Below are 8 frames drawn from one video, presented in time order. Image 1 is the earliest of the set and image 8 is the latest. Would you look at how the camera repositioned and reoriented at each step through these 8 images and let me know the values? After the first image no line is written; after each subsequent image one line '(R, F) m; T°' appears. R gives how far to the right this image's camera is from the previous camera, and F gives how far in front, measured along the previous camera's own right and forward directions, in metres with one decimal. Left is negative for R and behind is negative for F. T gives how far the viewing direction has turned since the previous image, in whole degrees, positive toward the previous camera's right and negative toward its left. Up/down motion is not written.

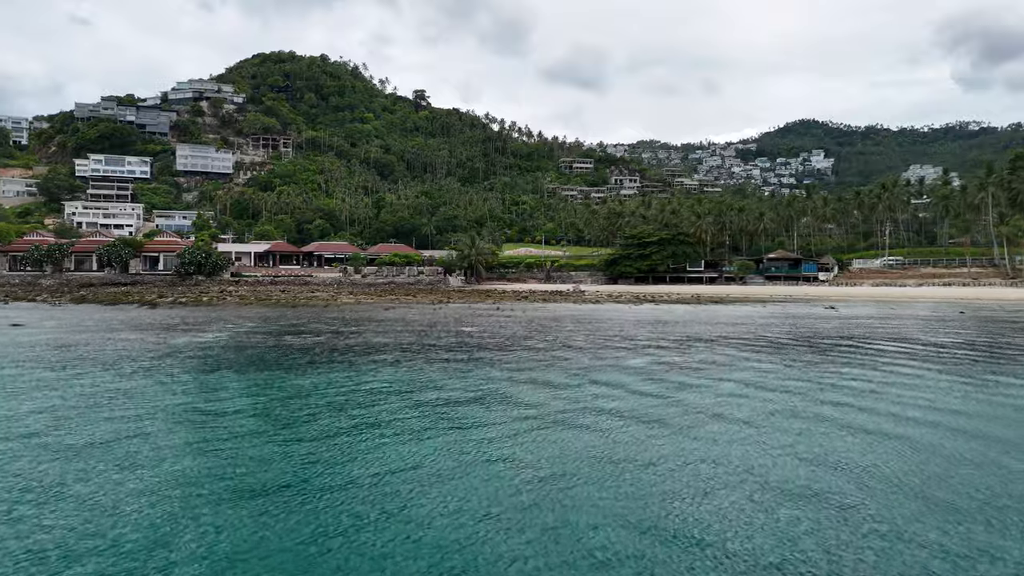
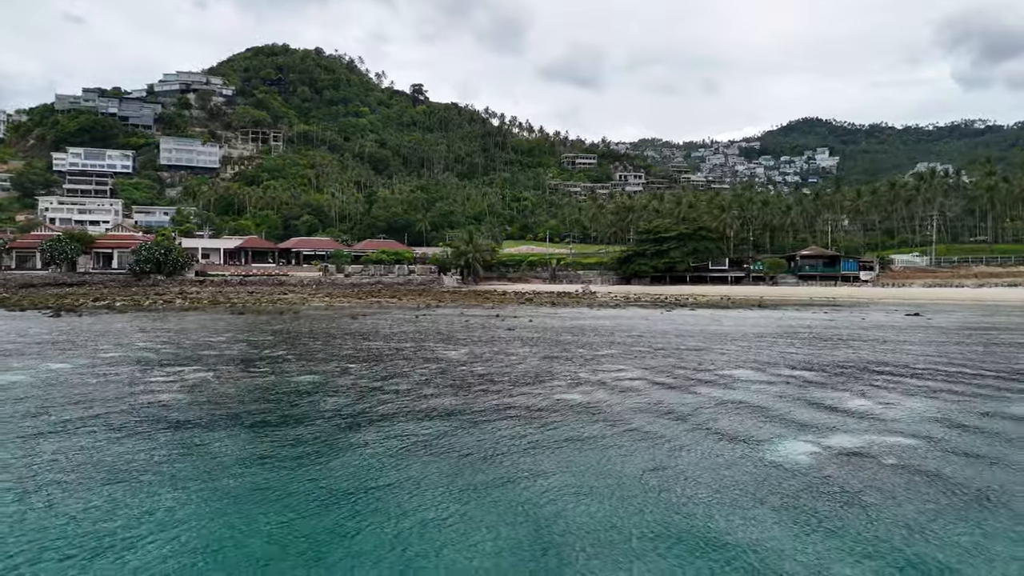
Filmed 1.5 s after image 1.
(-0.1, +10.2) m; 0°
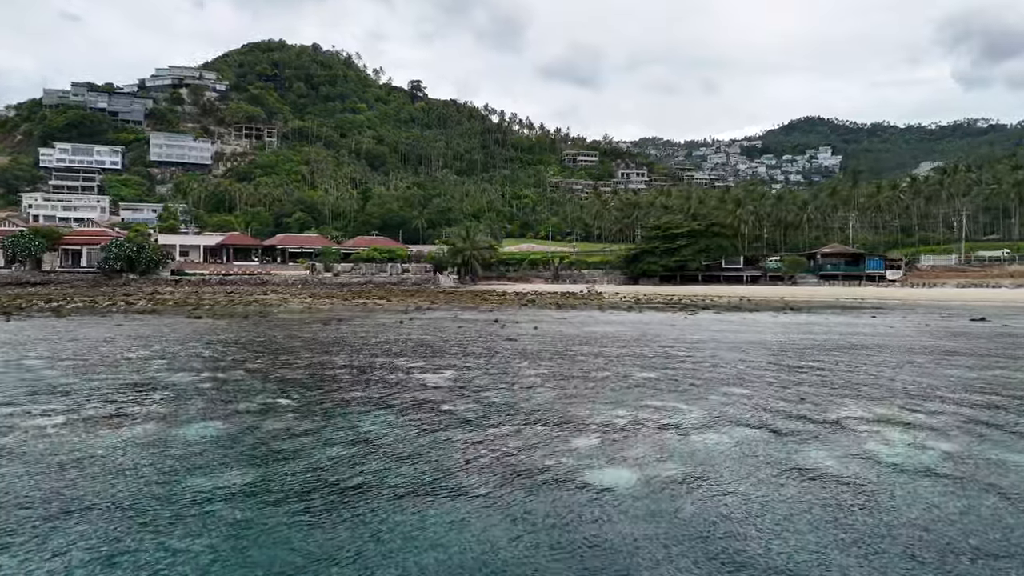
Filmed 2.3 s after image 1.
(-0.1, +5.5) m; 0°
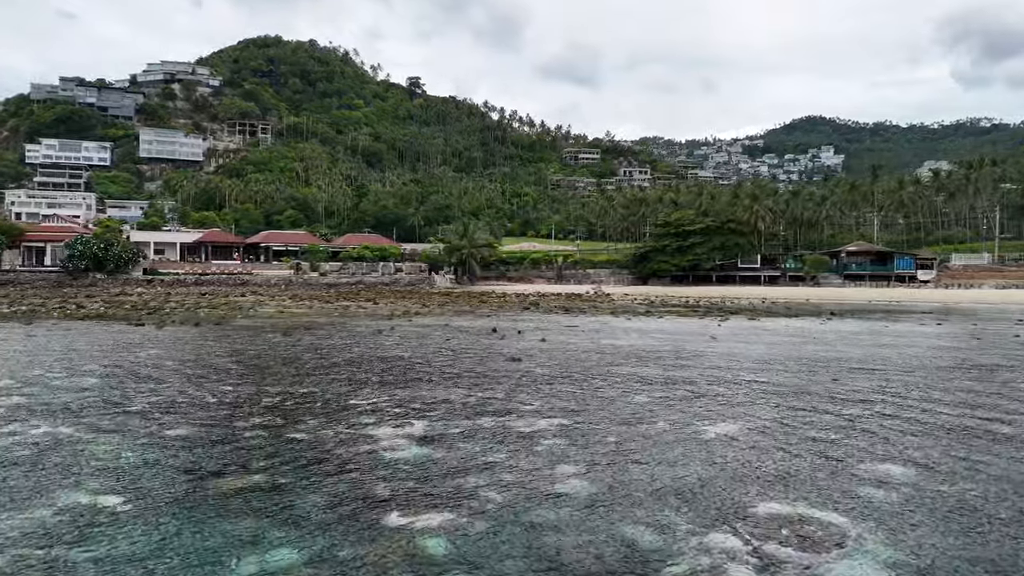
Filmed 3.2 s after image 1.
(-0.1, +5.5) m; 0°
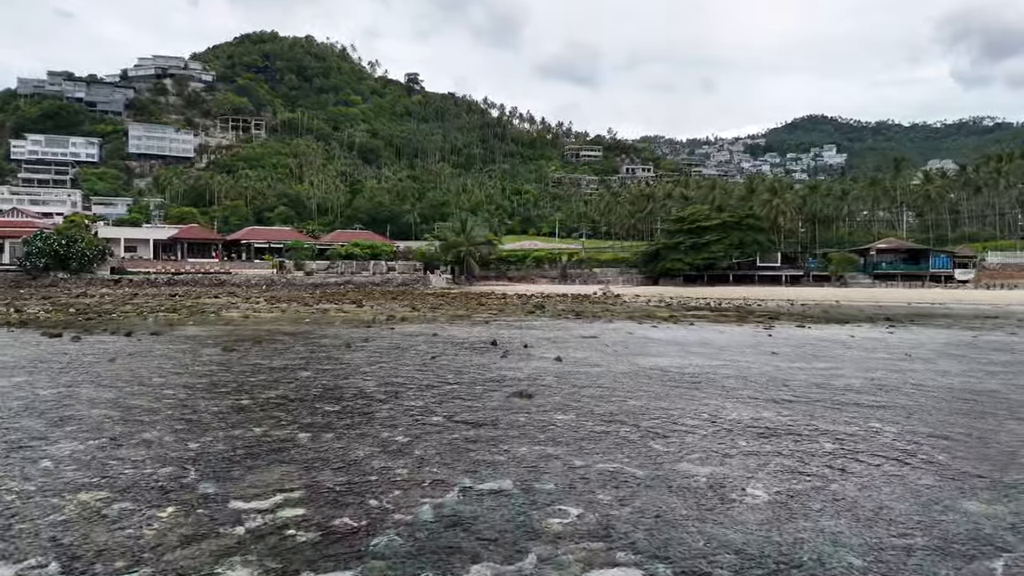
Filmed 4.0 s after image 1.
(-0.1, +5.5) m; 0°
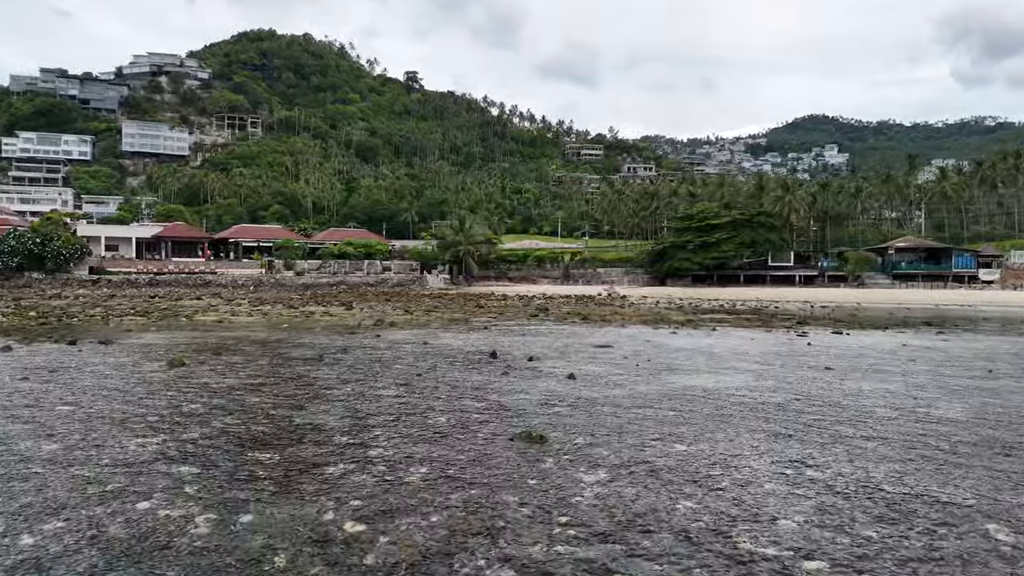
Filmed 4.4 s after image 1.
(0.0, +3.2) m; 0°
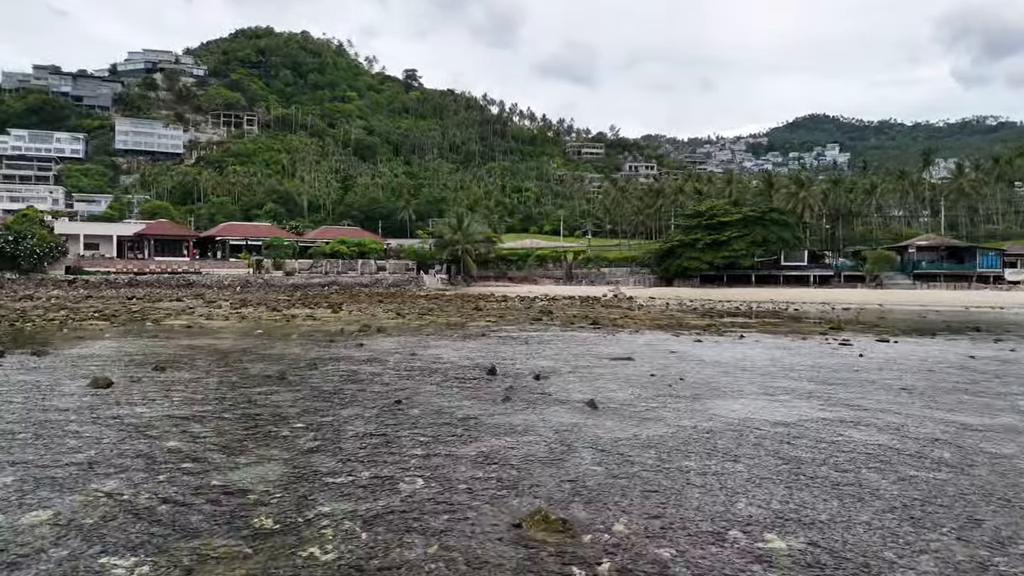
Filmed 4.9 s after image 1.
(0.0, +3.1) m; 0°
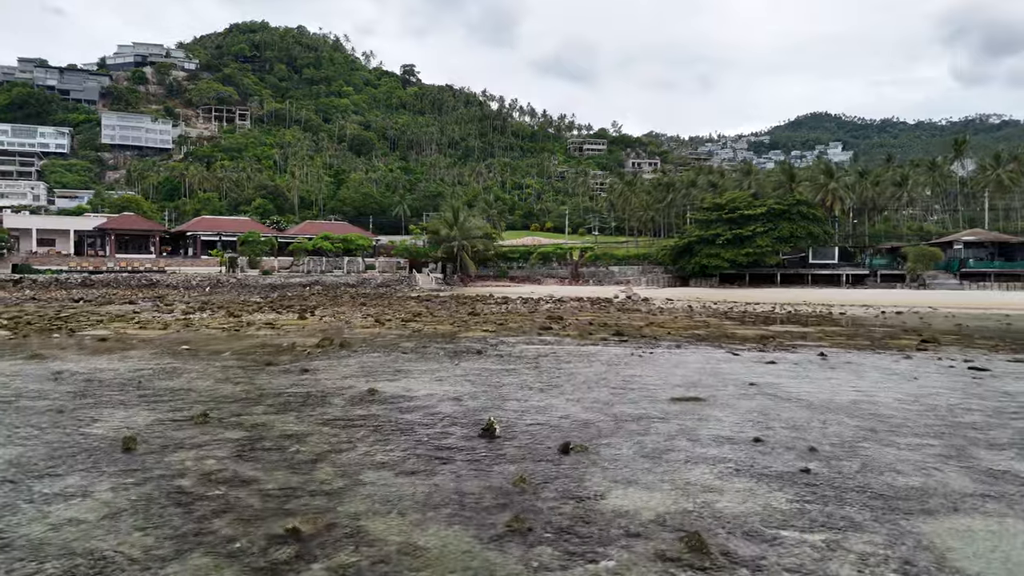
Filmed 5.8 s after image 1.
(-0.1, +6.0) m; 0°
